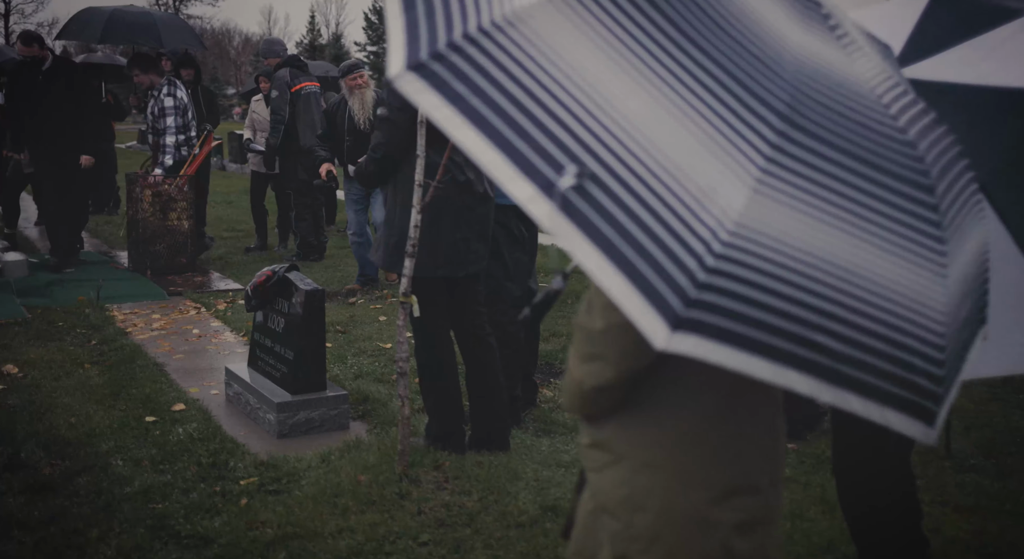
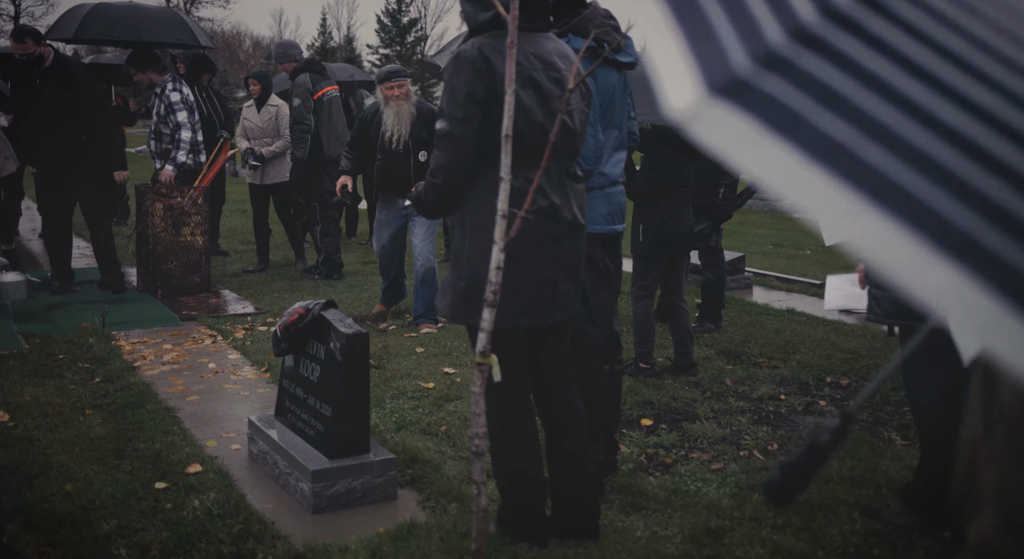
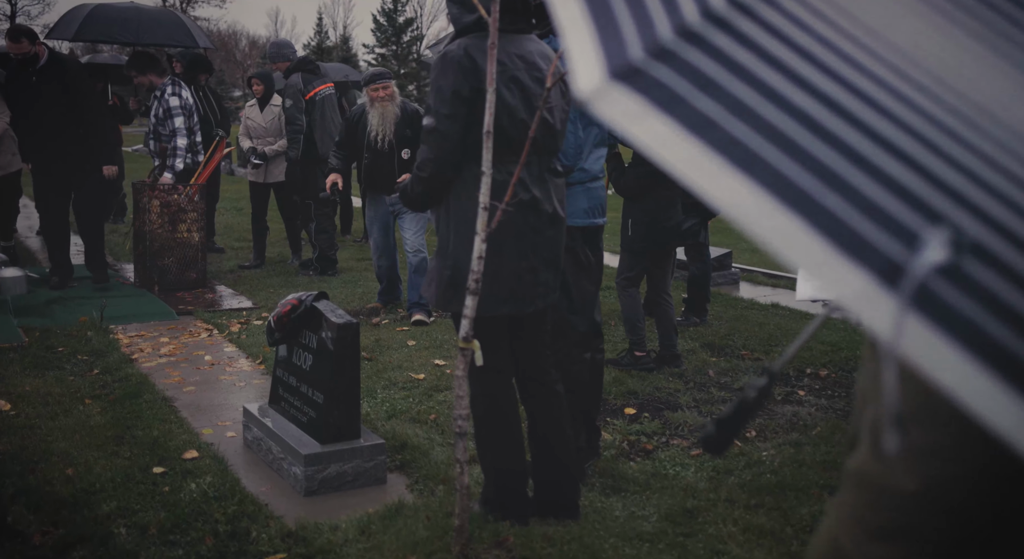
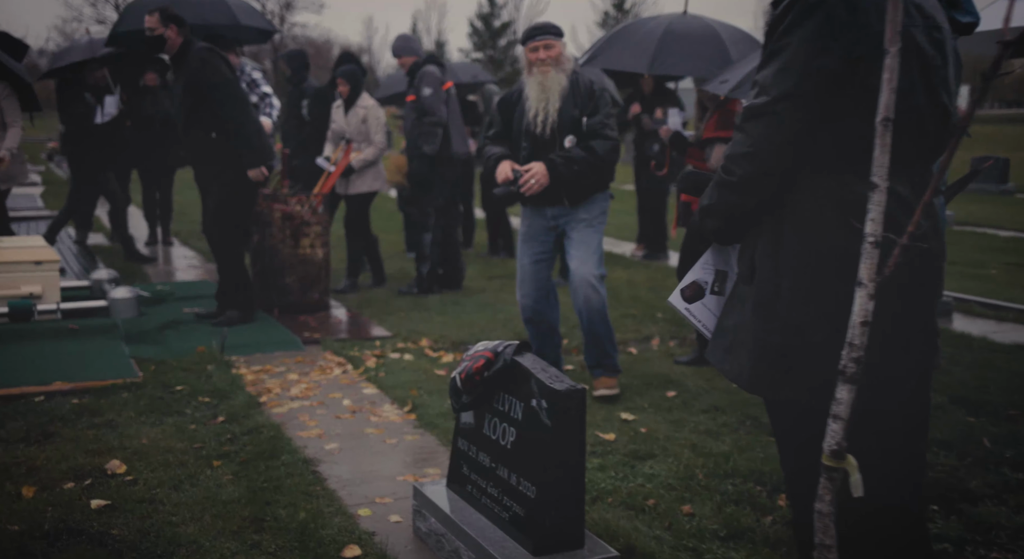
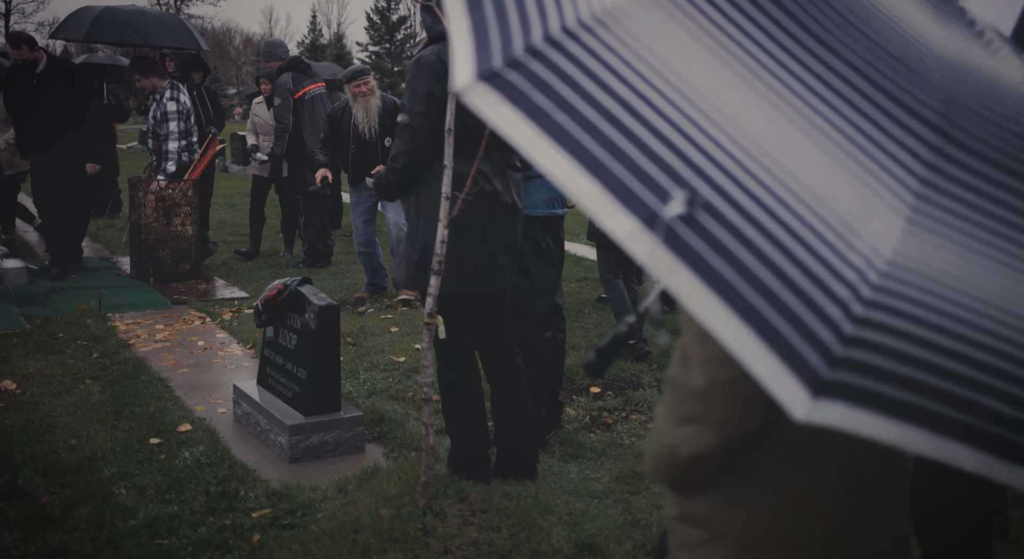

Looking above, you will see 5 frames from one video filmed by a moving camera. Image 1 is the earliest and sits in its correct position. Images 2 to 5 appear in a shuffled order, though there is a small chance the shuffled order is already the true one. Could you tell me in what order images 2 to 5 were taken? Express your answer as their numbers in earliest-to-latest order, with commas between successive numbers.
5, 3, 2, 4
